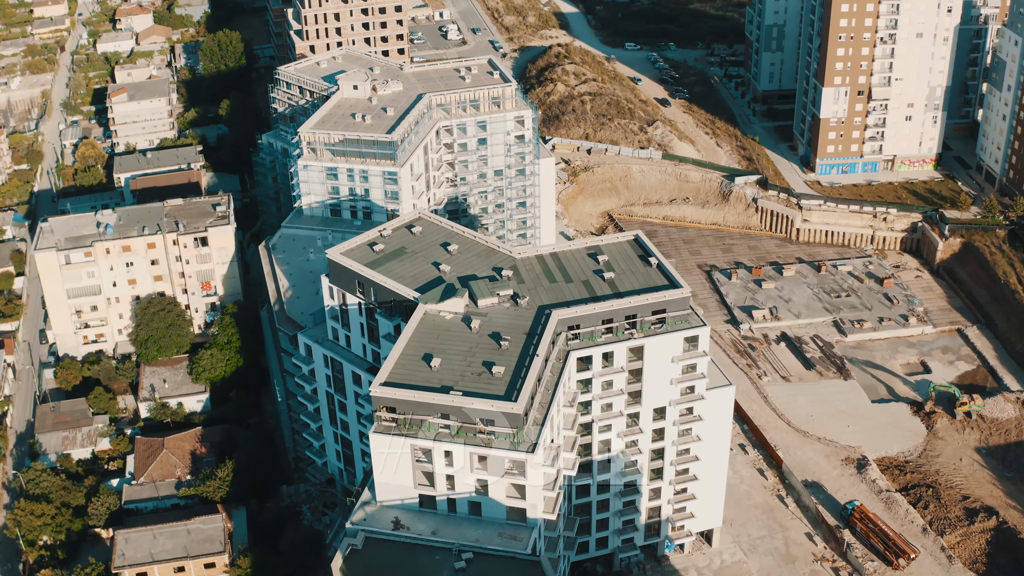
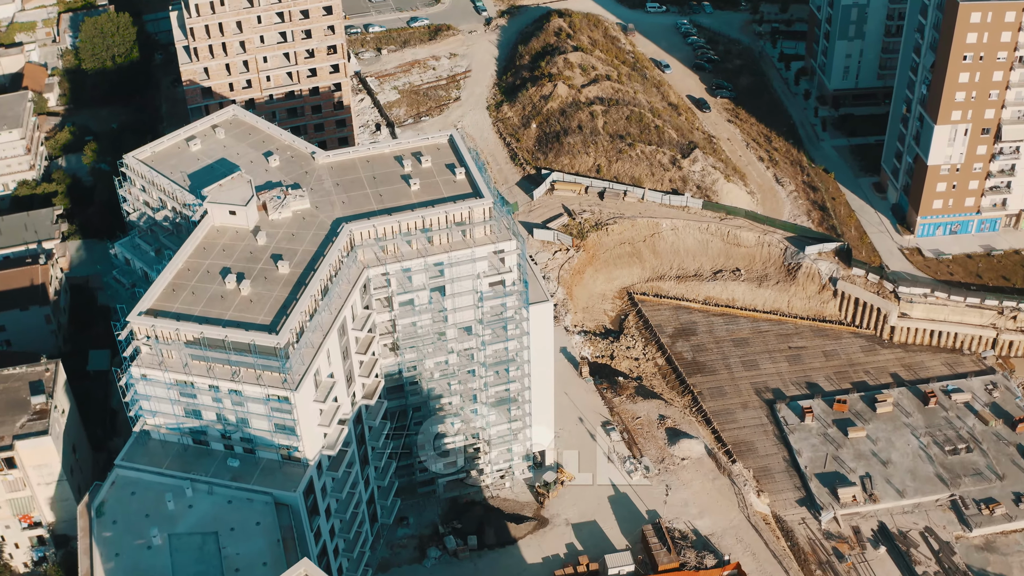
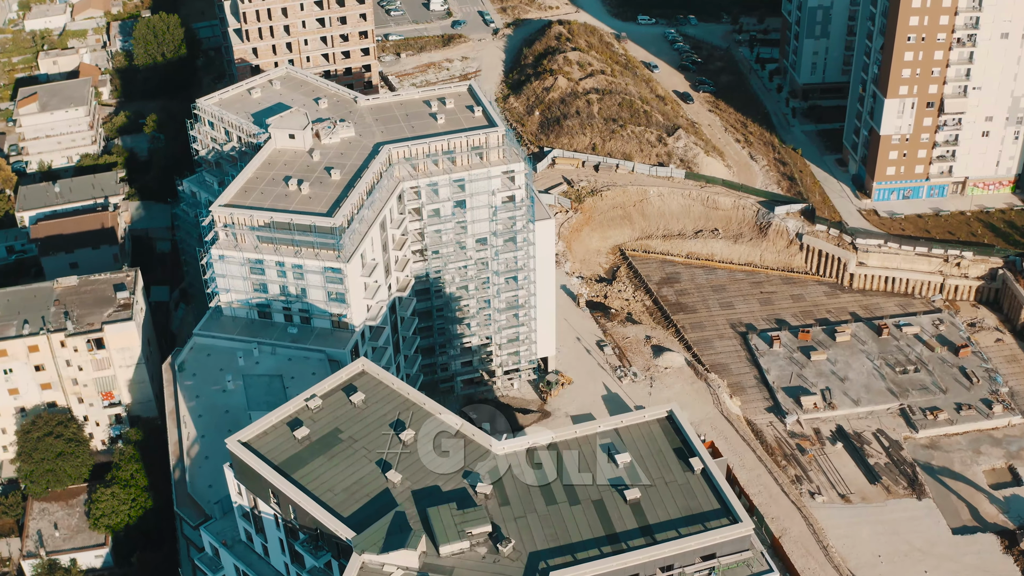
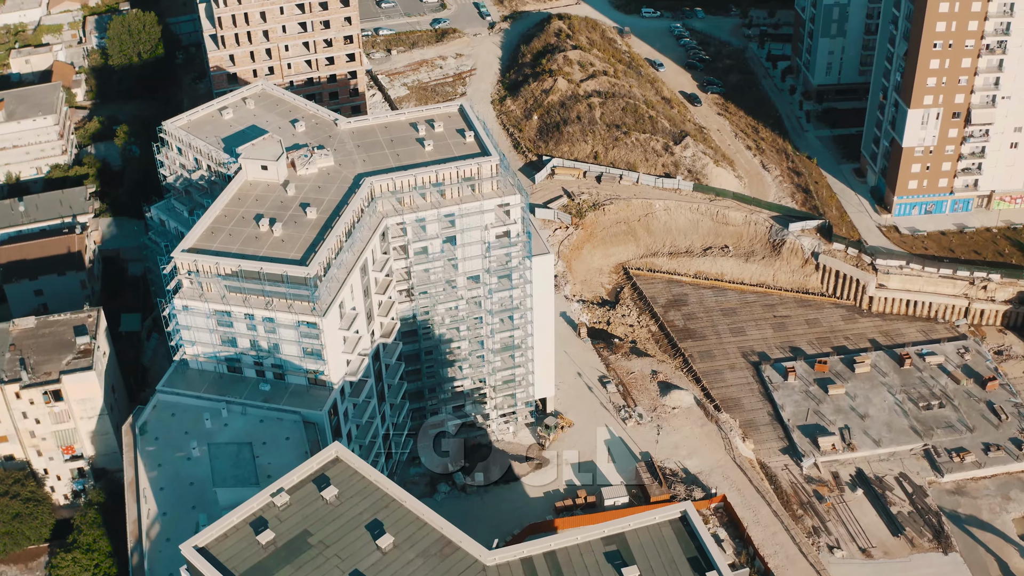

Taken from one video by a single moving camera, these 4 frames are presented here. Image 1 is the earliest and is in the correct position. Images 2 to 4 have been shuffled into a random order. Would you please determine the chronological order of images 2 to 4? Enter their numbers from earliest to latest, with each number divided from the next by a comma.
3, 4, 2
